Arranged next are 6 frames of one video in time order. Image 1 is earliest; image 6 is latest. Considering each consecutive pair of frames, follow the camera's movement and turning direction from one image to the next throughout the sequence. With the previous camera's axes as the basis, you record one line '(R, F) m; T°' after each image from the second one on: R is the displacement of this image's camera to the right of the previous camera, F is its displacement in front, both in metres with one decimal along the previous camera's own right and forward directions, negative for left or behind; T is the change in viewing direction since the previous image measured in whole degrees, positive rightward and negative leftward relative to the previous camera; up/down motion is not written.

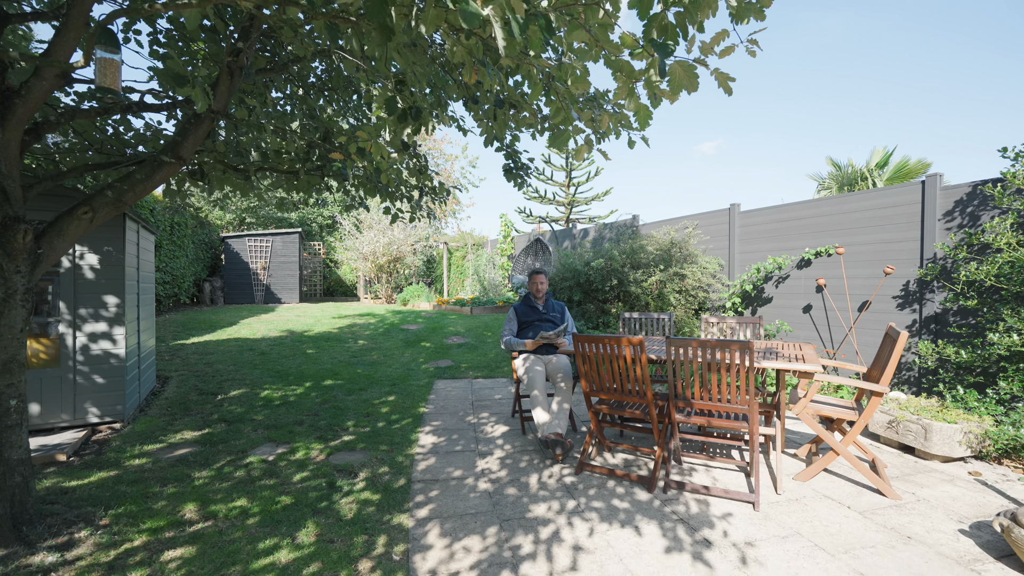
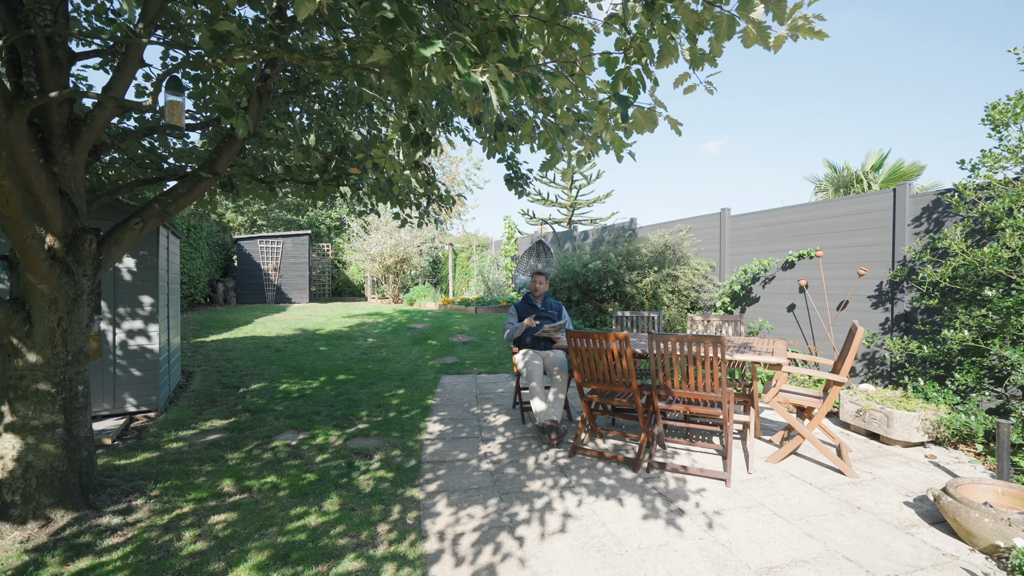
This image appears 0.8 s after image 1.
(0.0, -0.4) m; -1°
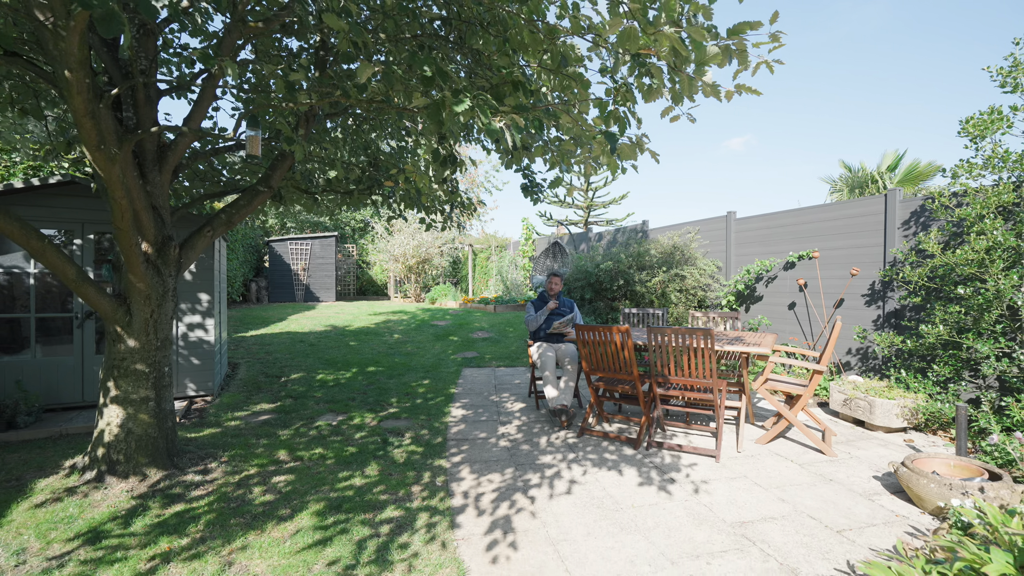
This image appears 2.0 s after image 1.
(0.0, -0.5) m; -2°
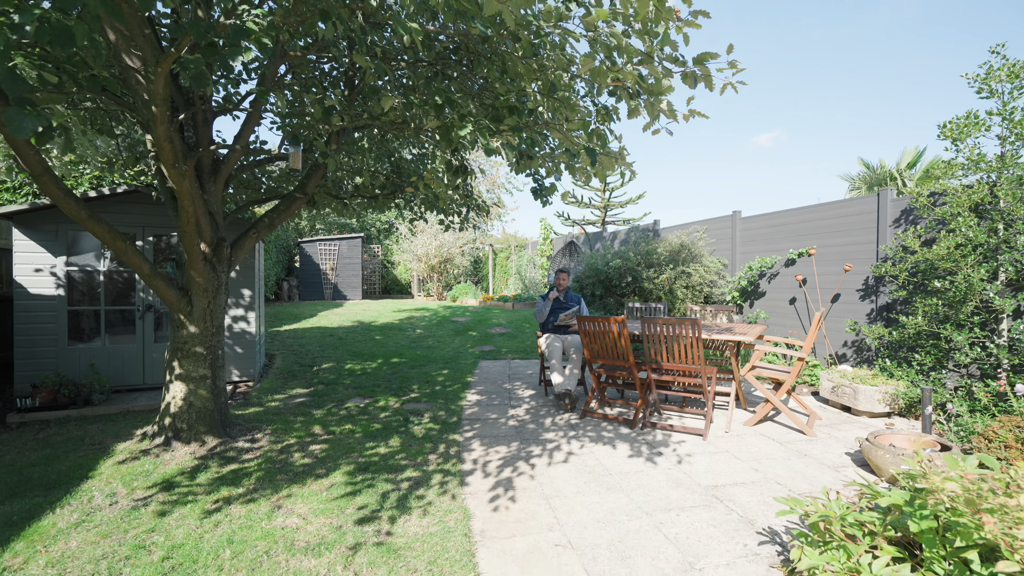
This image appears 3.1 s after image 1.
(+0.1, -0.4) m; -3°
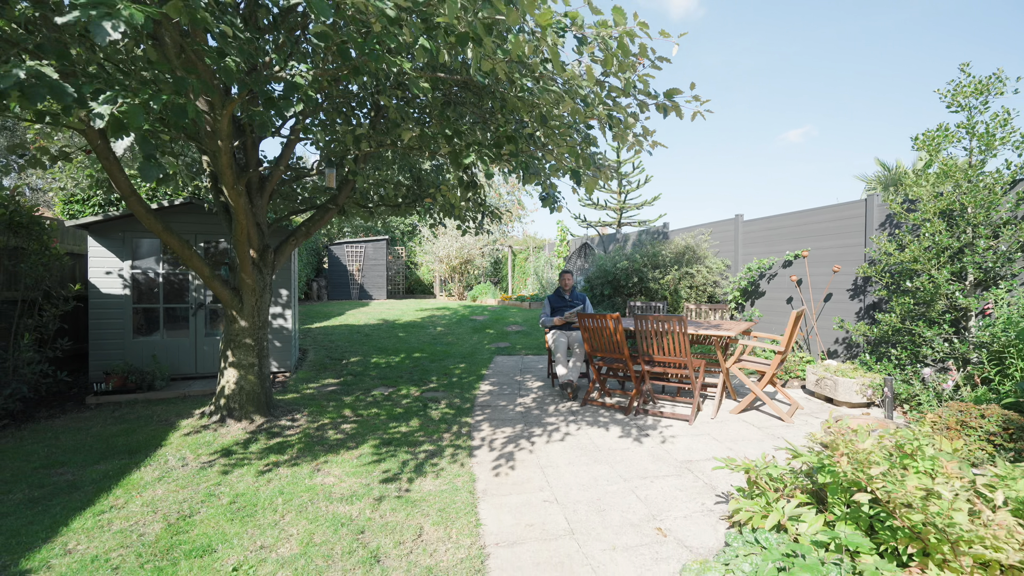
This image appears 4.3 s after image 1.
(+0.2, -0.5) m; -3°
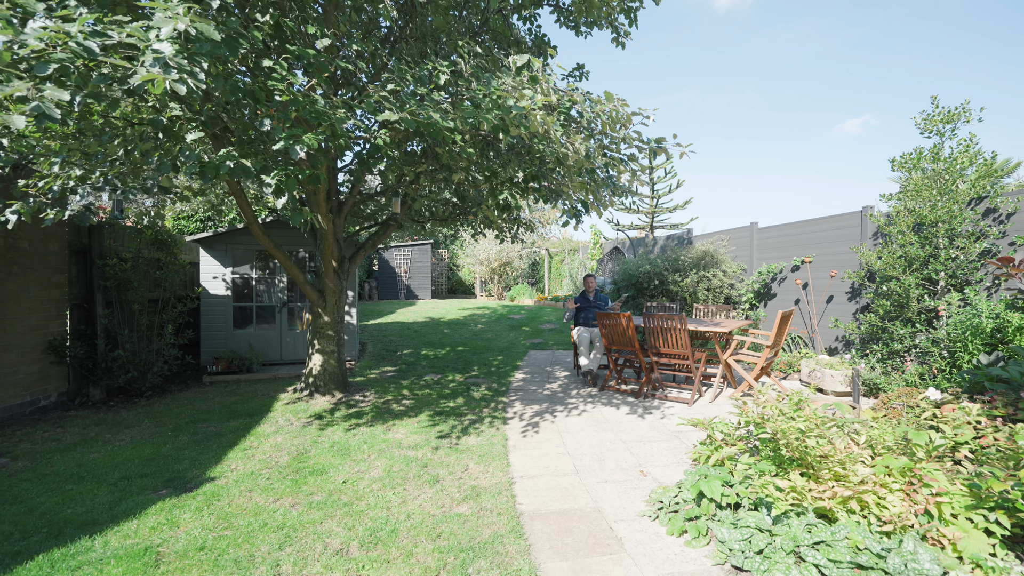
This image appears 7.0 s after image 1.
(+0.1, -1.0) m; -5°
